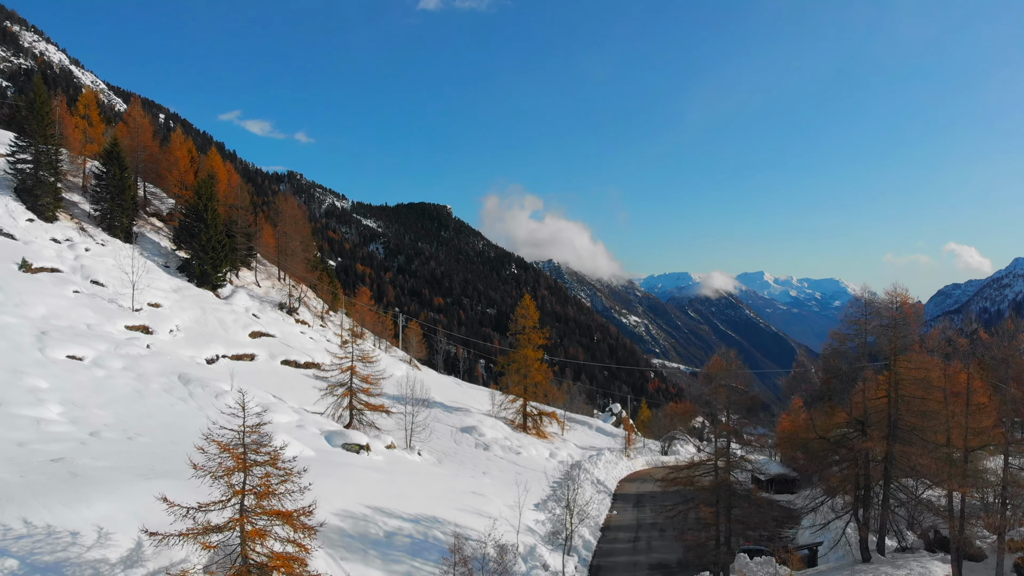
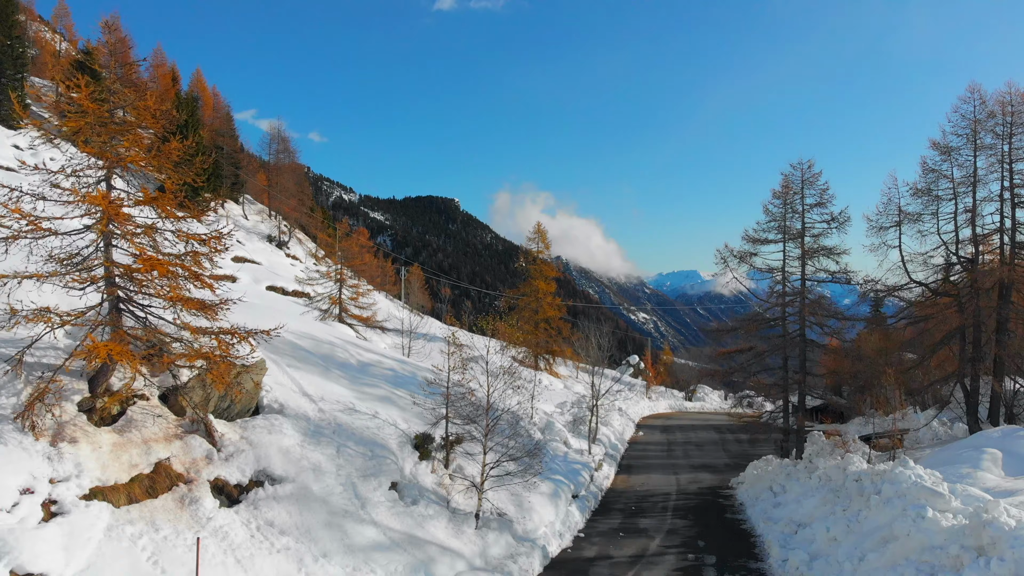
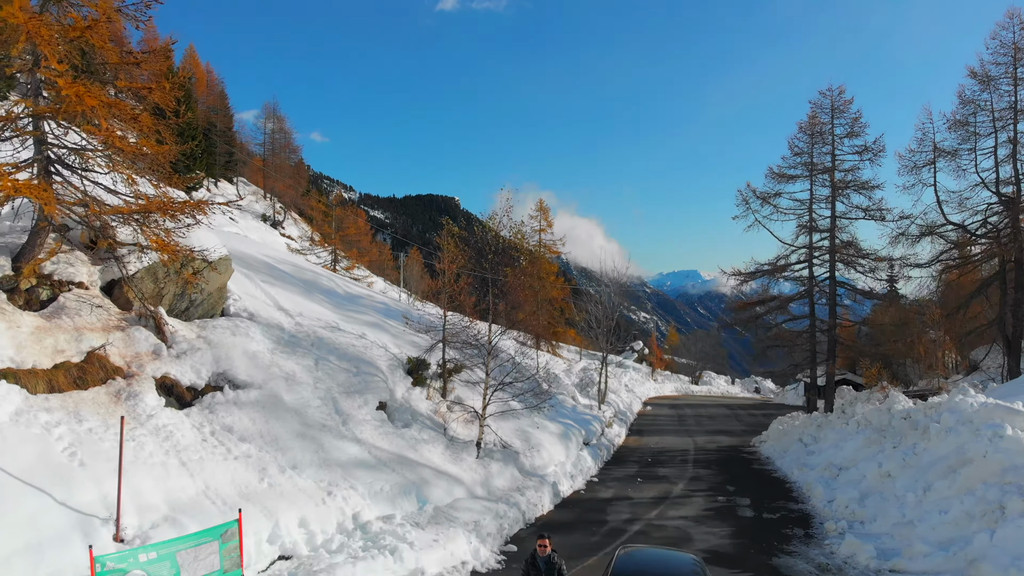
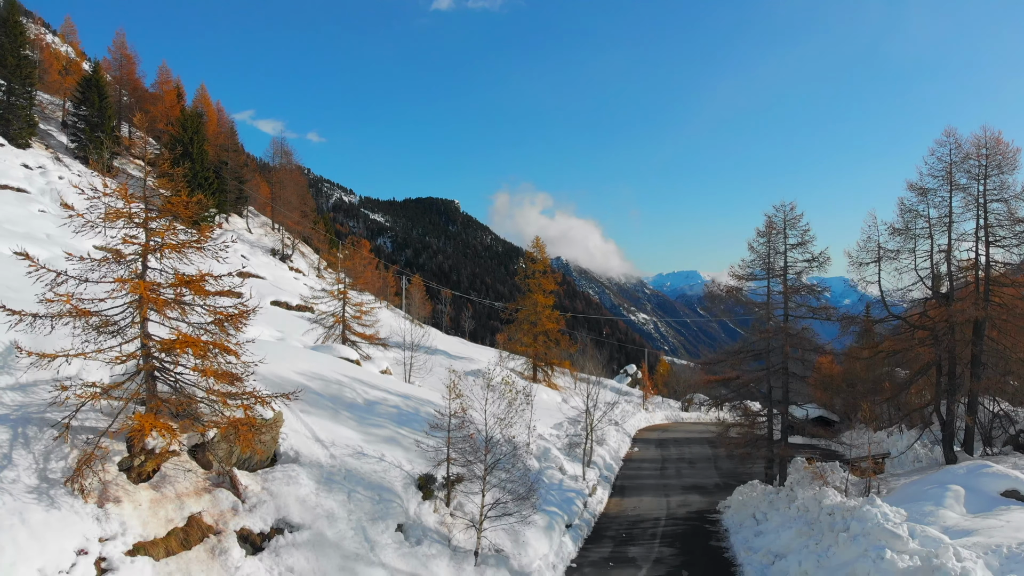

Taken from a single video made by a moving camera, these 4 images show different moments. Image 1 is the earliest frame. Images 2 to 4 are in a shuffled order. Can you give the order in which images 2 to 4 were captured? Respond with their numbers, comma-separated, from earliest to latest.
4, 2, 3
